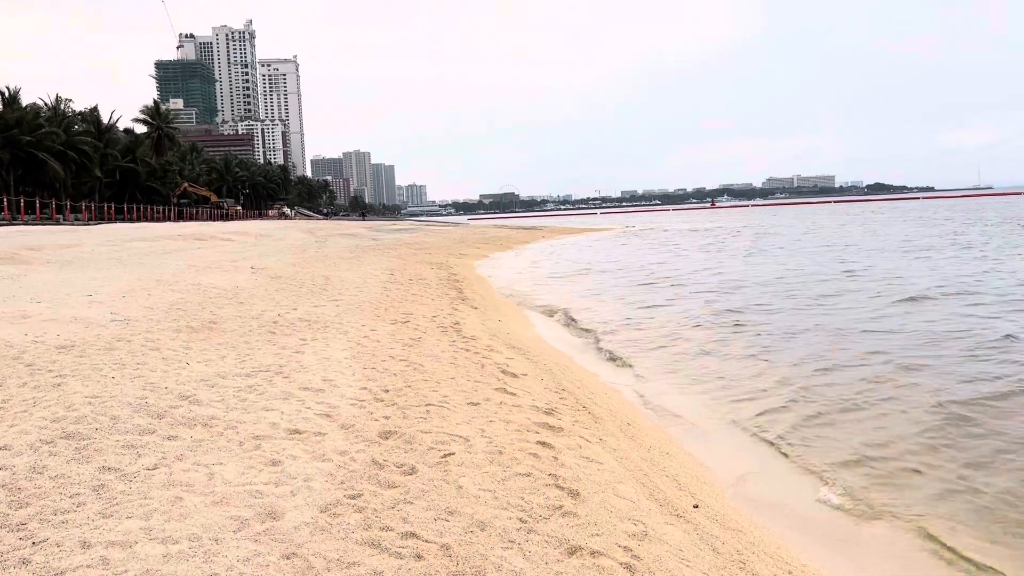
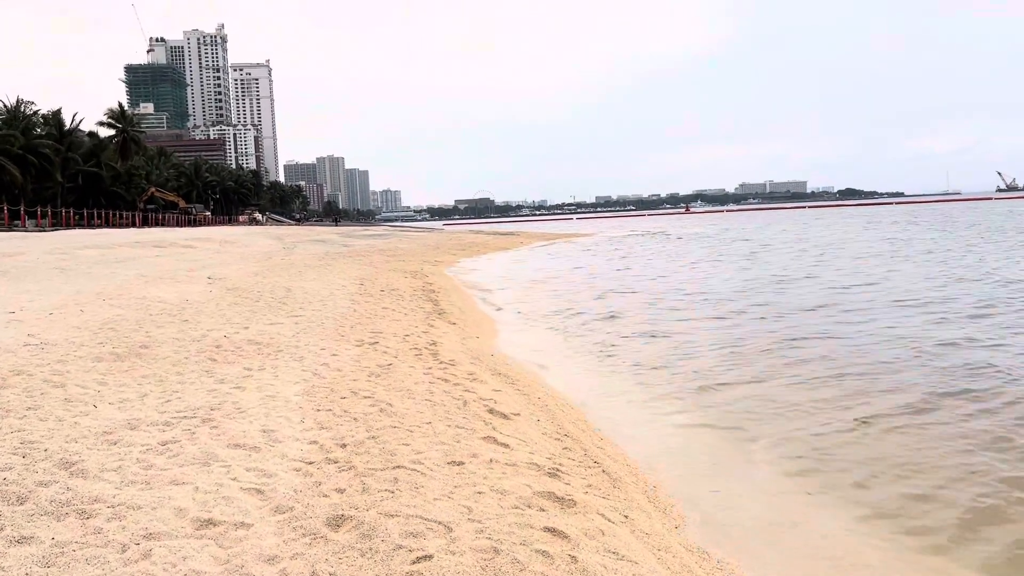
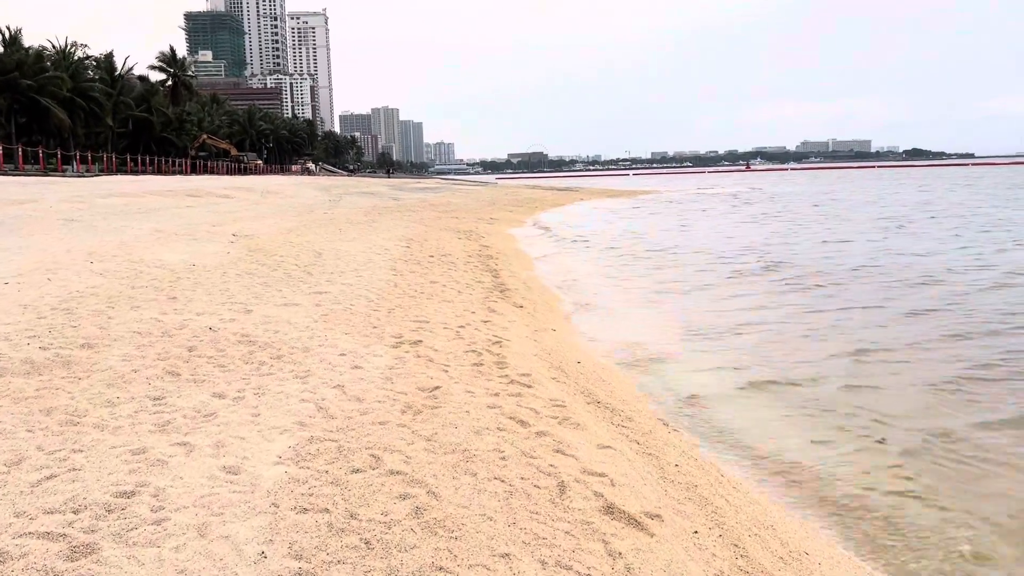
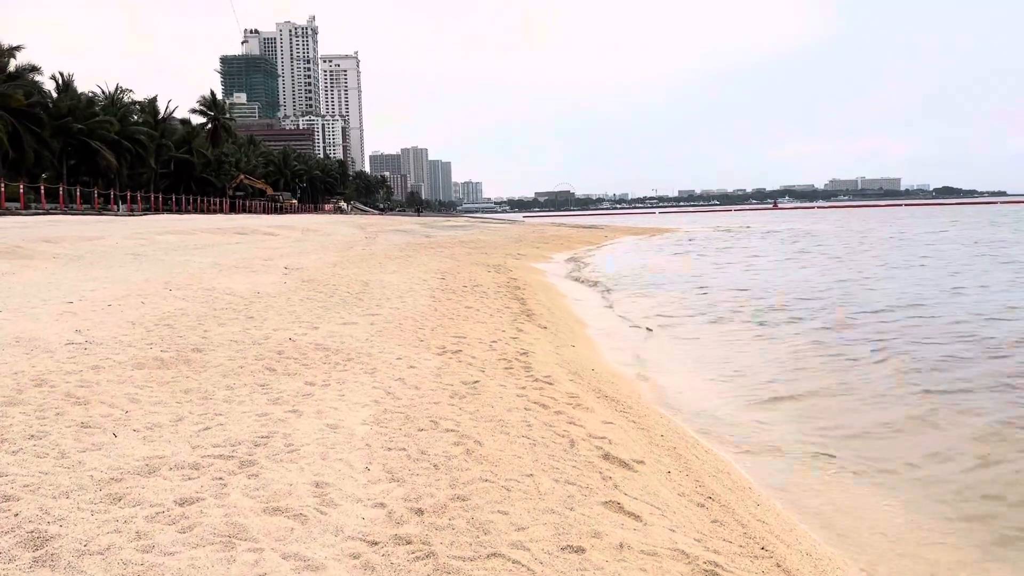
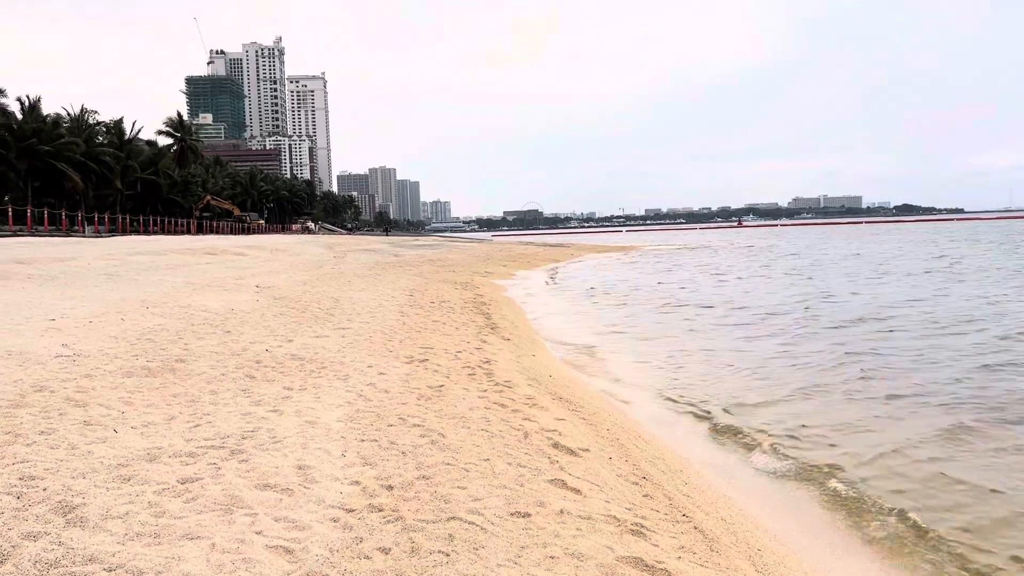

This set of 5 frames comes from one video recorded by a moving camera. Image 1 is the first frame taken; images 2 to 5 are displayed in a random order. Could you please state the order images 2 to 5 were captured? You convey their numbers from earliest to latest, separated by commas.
2, 5, 4, 3
